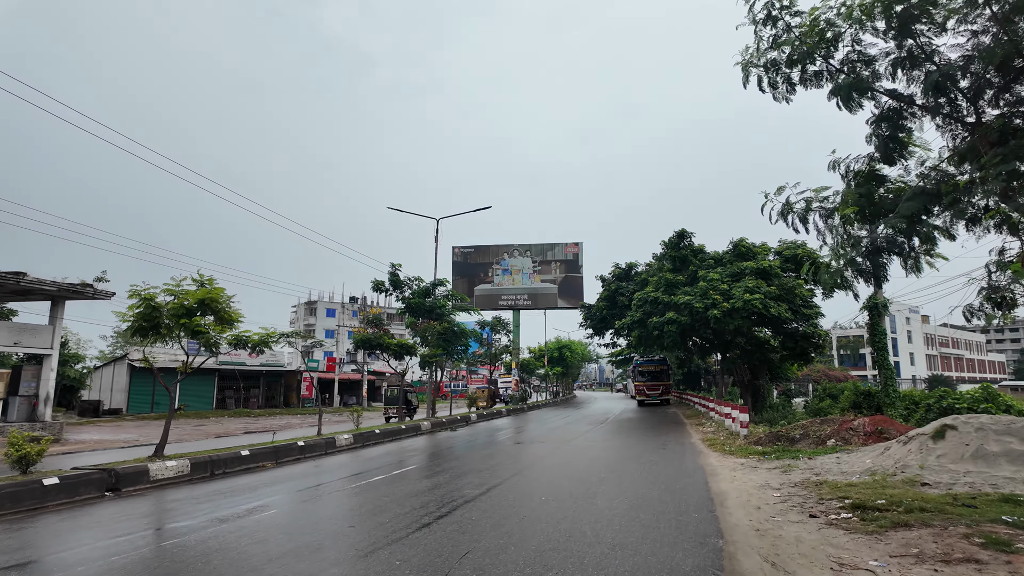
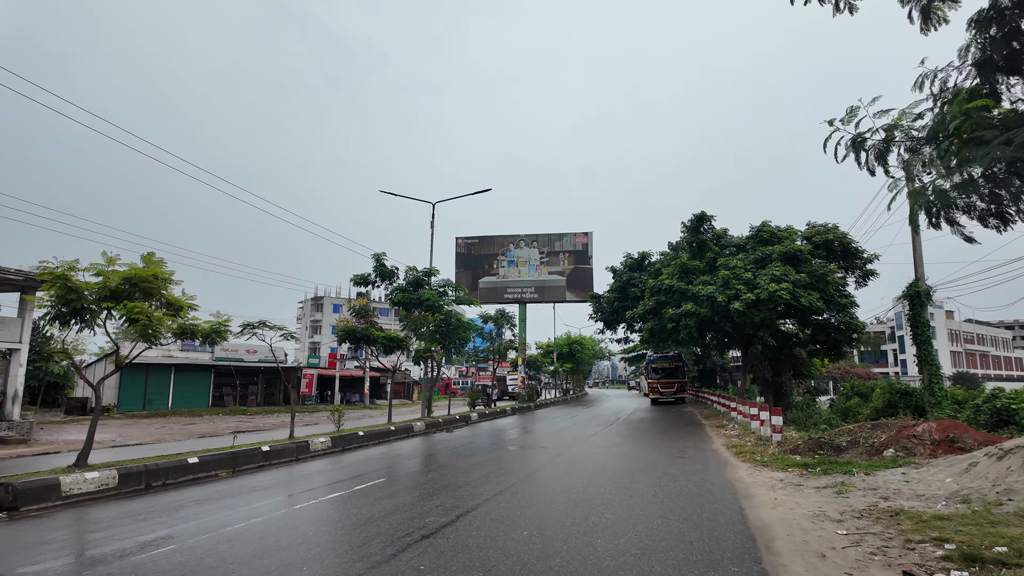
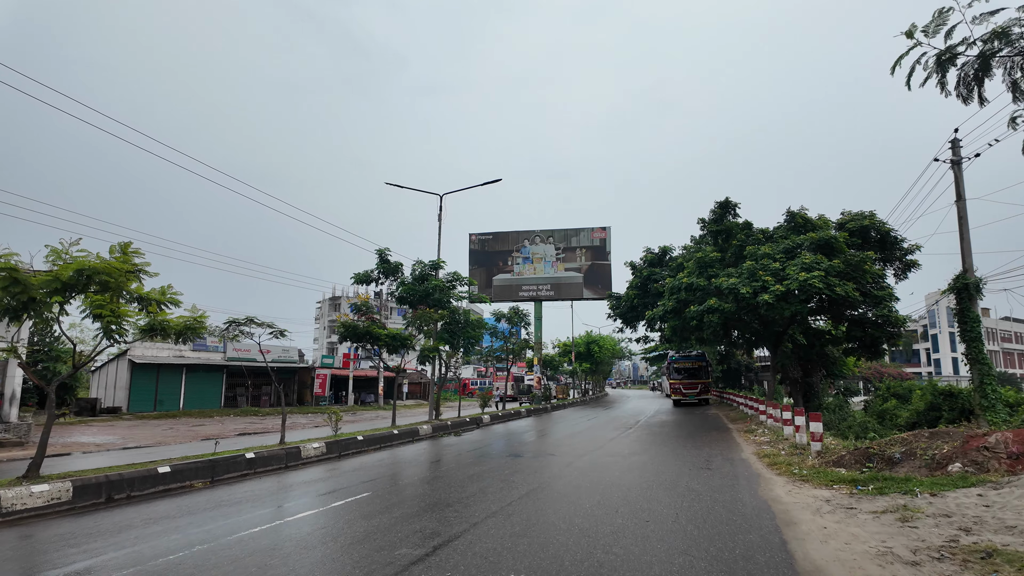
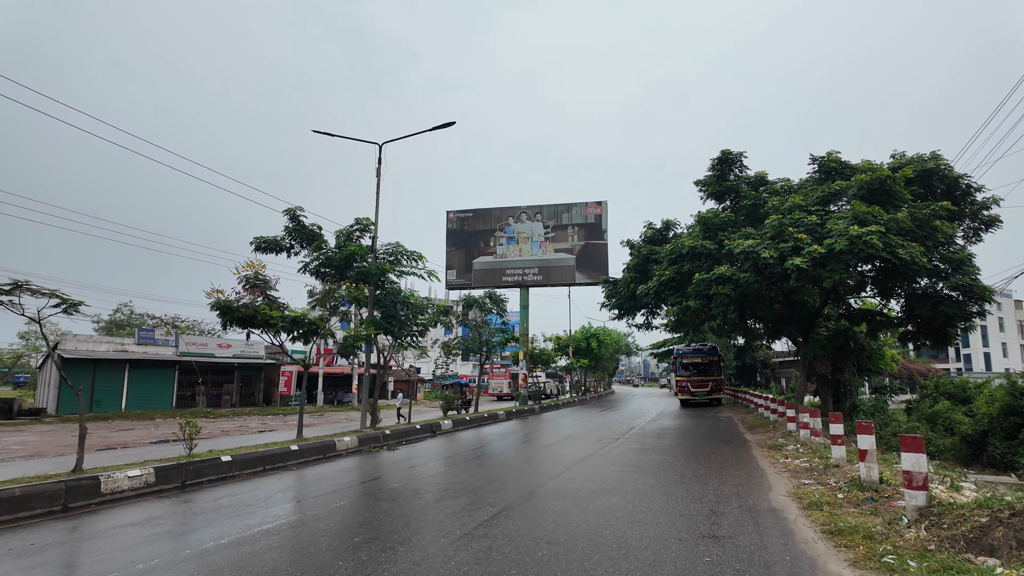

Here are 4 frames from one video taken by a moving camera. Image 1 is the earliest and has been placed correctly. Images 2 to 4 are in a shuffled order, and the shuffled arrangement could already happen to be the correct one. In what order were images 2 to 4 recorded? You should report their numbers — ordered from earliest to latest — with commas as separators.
2, 3, 4
